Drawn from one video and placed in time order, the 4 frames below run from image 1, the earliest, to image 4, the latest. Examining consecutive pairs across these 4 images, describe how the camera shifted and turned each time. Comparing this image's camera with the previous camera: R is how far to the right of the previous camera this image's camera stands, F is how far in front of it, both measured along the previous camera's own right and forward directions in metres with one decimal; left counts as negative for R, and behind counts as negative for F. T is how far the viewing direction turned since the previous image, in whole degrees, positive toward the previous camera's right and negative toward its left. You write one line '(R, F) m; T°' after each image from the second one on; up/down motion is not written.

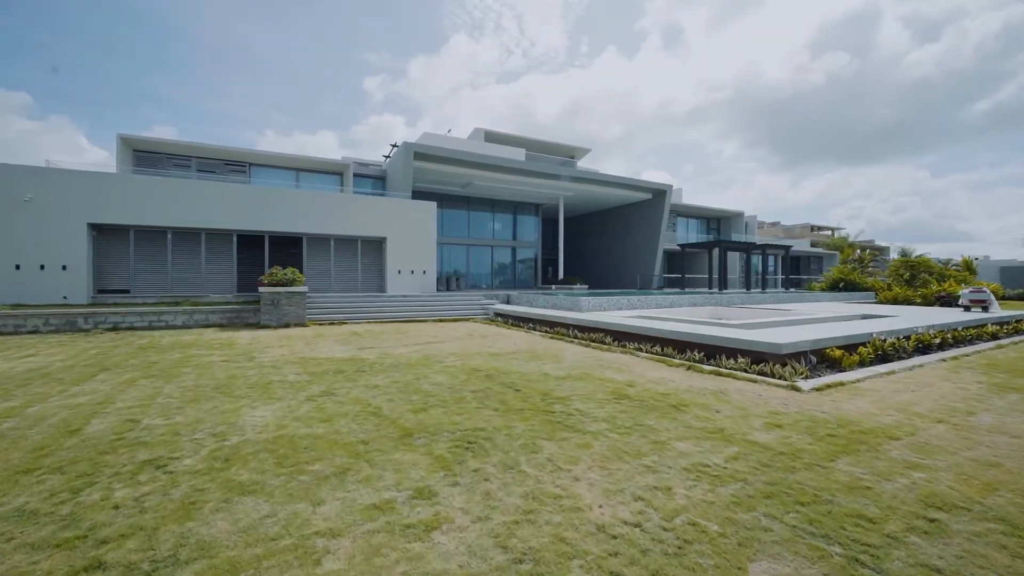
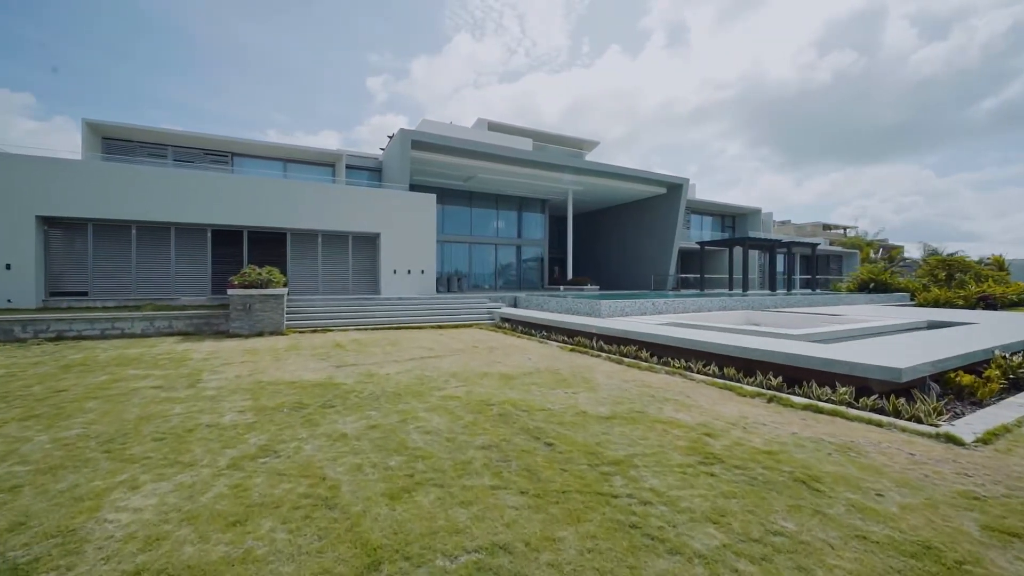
(-0.2, +1.6) m; 0°
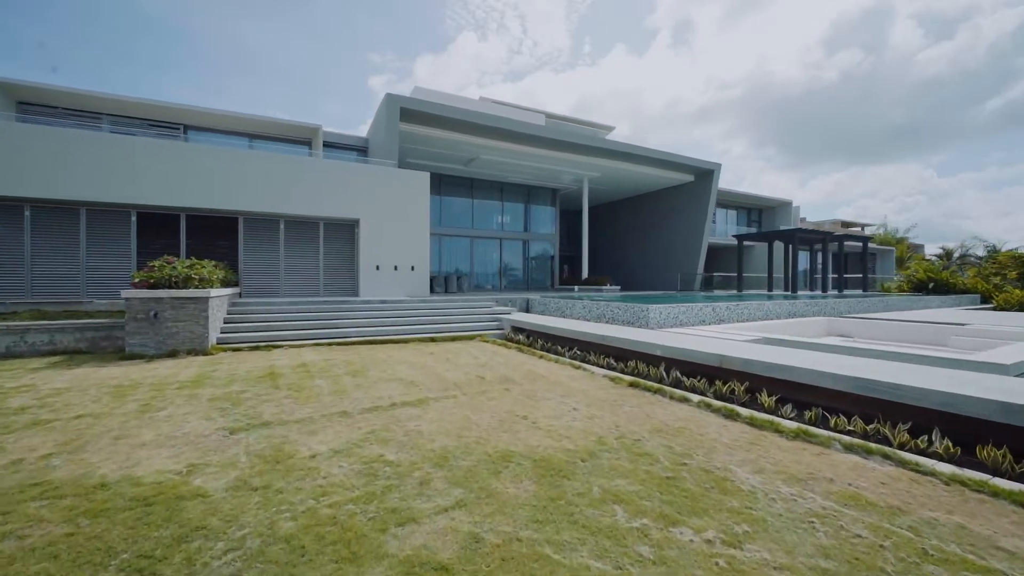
(-0.3, +2.9) m; 0°
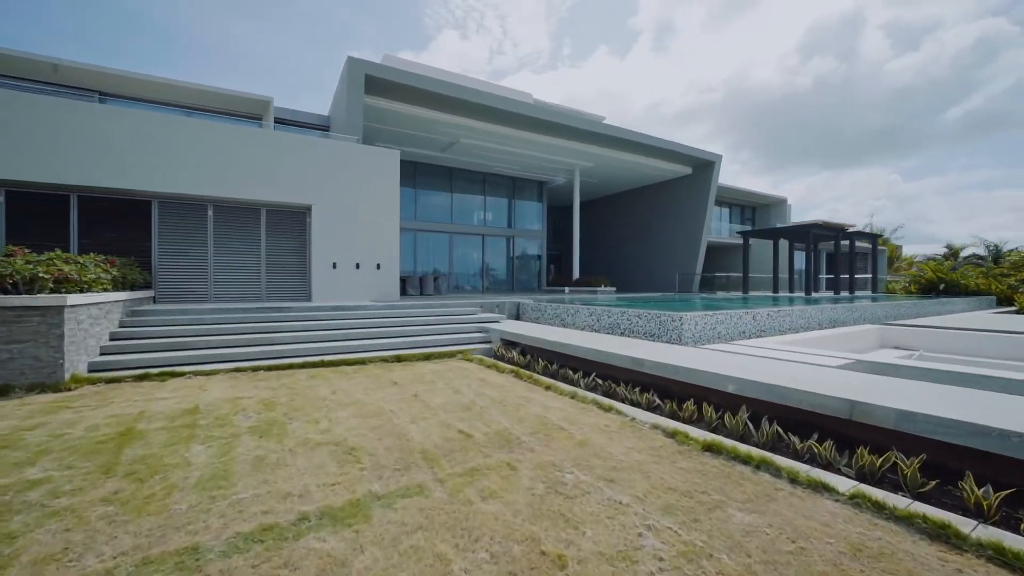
(-0.2, +2.0) m; +2°
